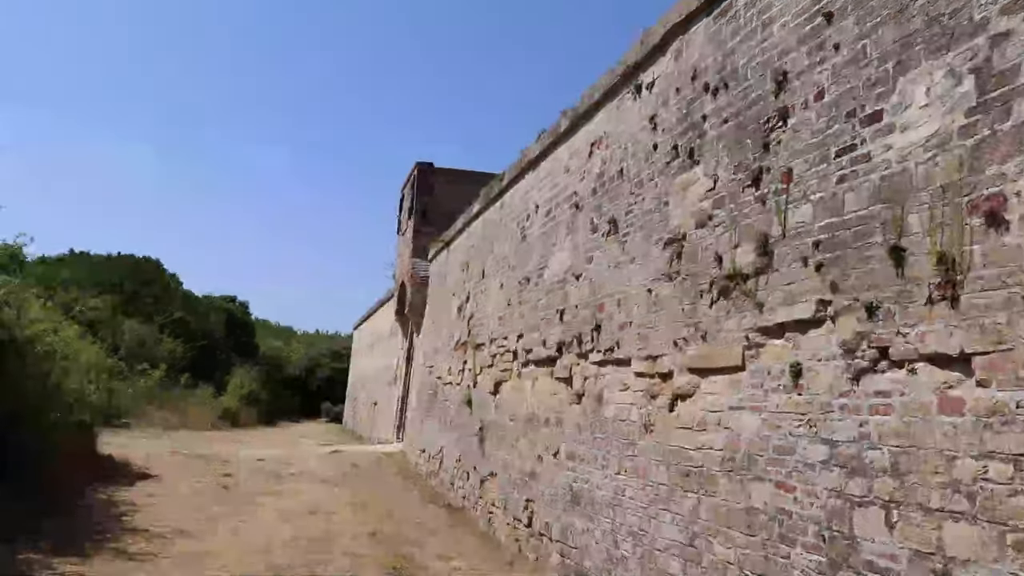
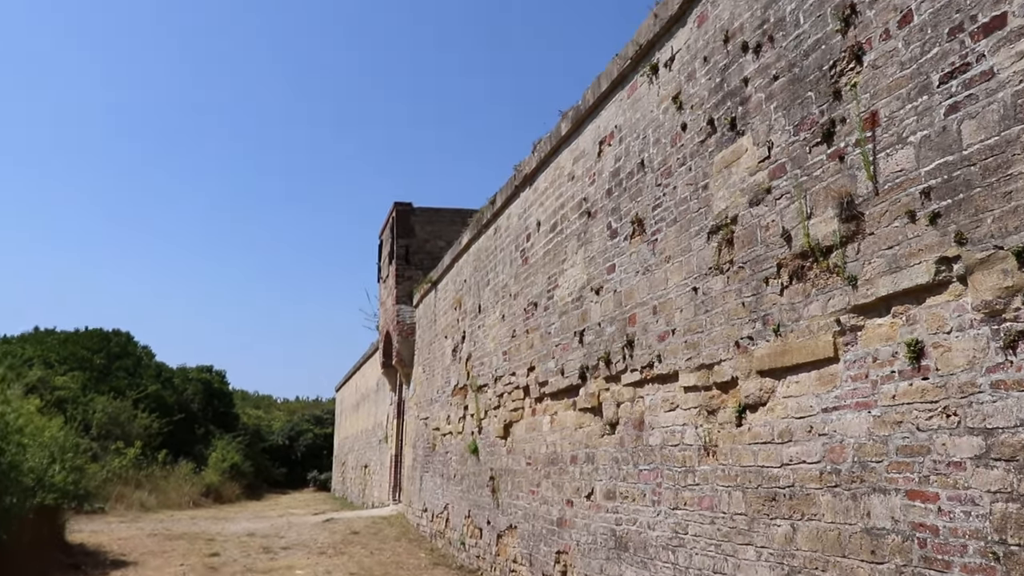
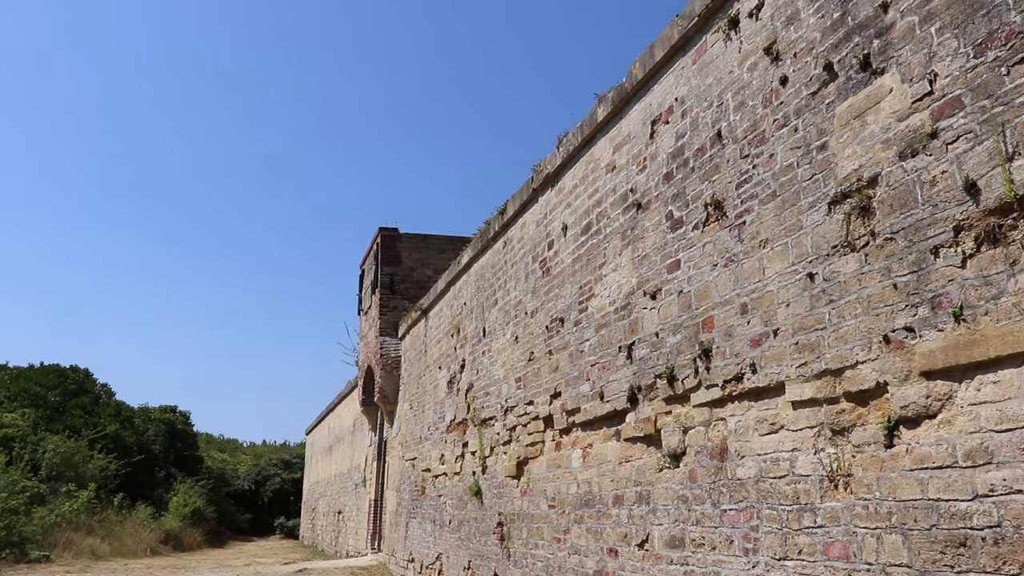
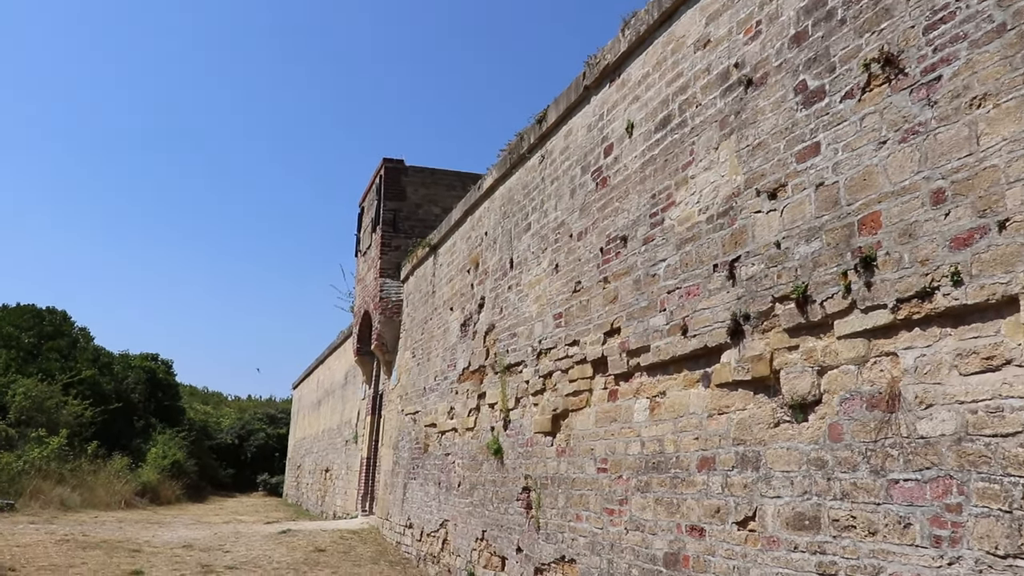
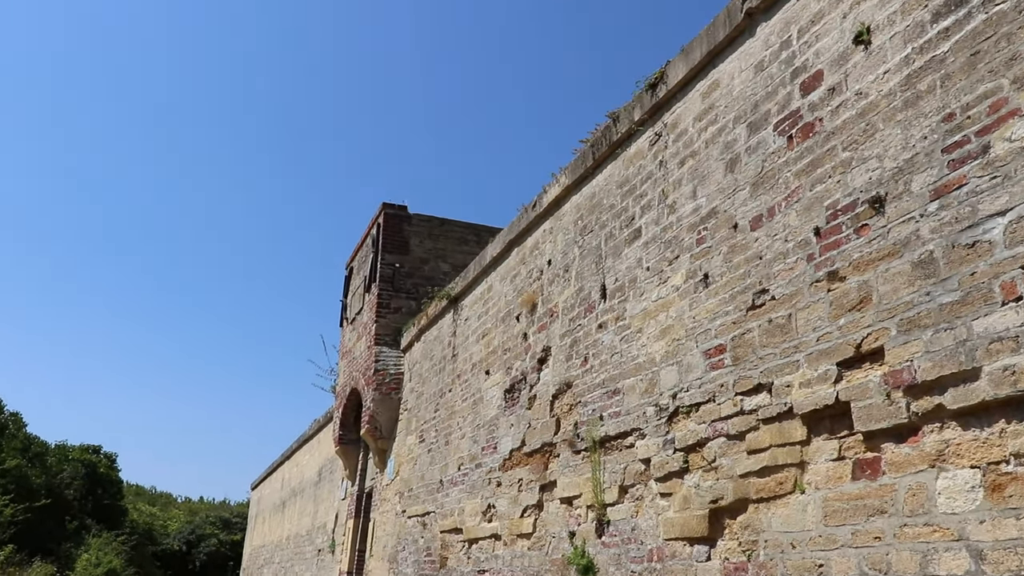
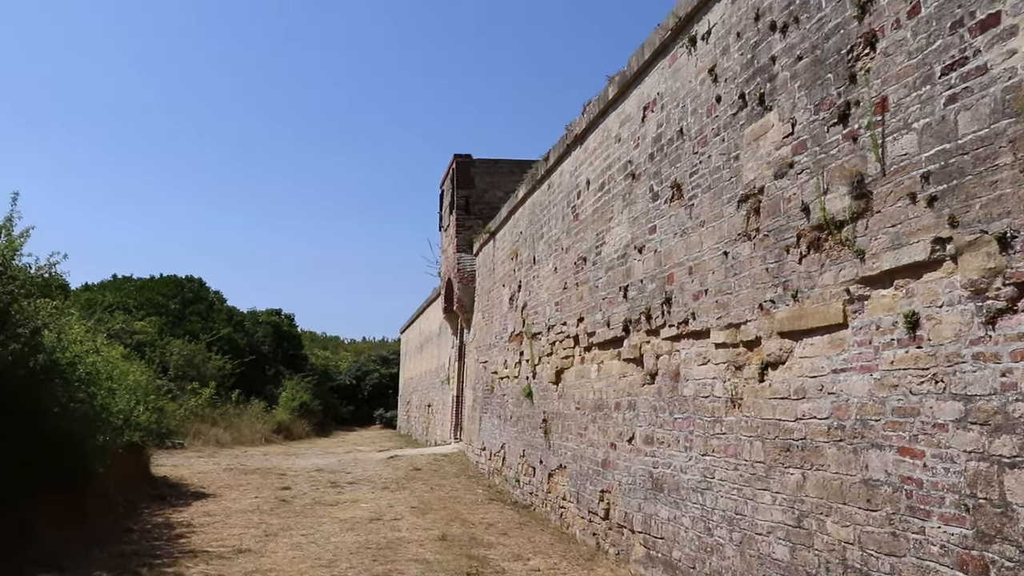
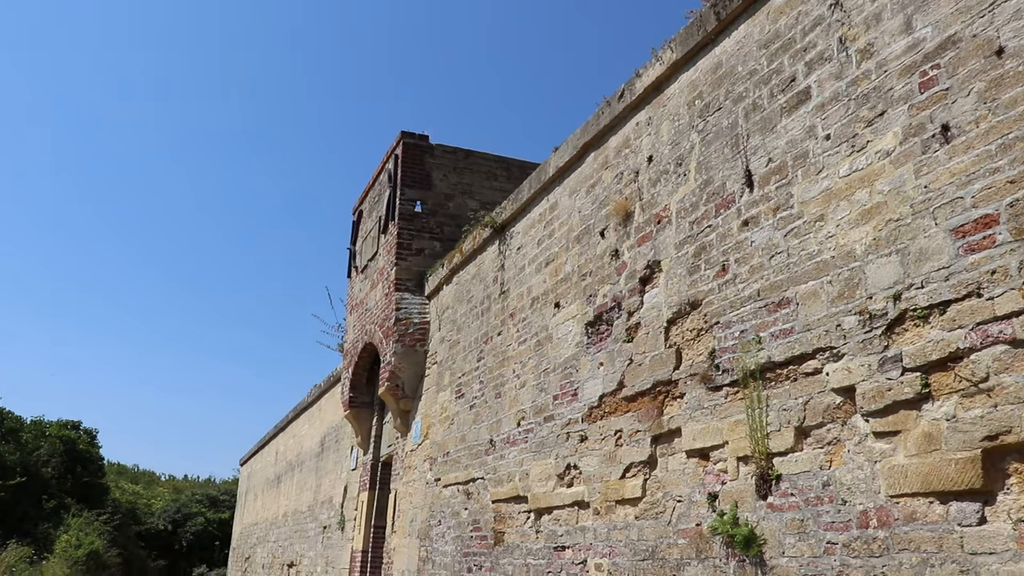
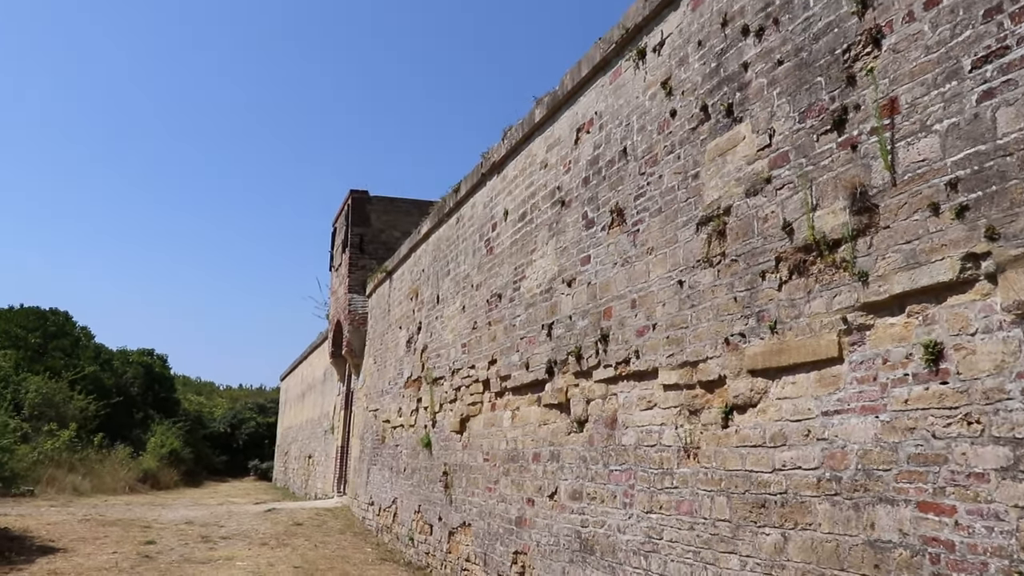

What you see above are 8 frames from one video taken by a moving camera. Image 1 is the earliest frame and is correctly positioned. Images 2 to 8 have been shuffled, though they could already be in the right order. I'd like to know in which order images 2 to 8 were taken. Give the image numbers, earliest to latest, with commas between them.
6, 2, 8, 3, 4, 5, 7
